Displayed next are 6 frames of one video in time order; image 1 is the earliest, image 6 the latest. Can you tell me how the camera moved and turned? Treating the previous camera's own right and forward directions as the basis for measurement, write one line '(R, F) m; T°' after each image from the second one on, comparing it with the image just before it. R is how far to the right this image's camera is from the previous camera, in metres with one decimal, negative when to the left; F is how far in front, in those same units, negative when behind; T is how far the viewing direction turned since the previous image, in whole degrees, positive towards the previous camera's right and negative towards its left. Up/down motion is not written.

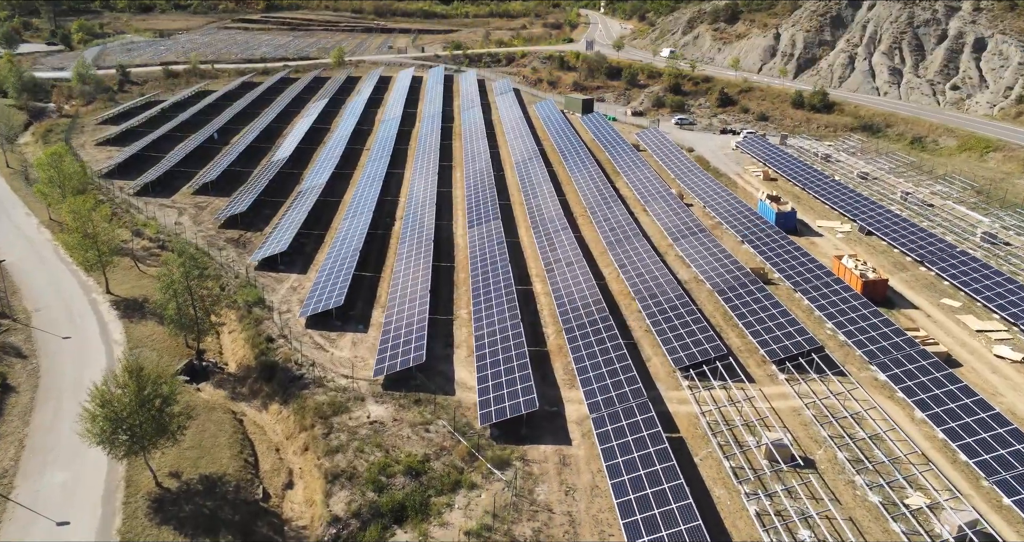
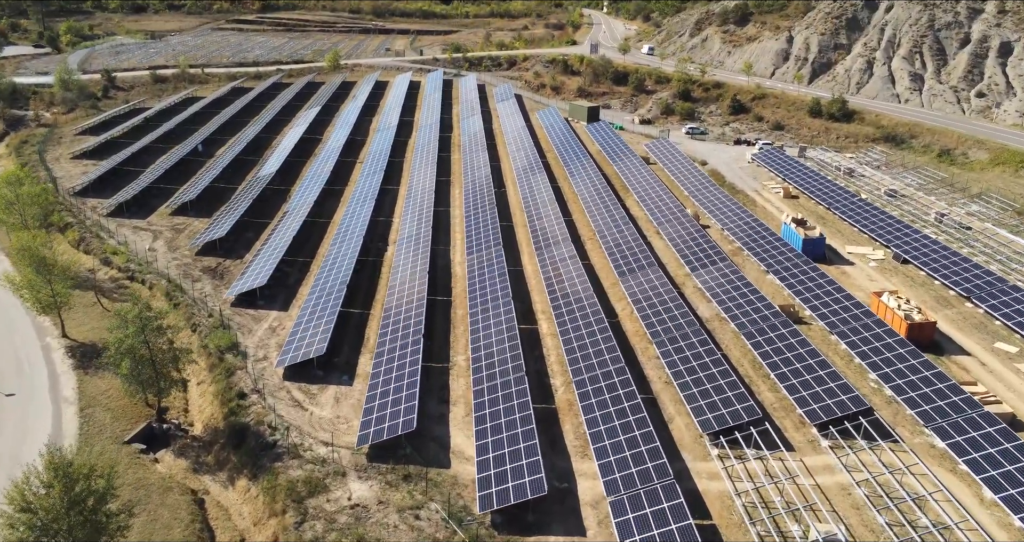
(-0.1, +4.3) m; 0°
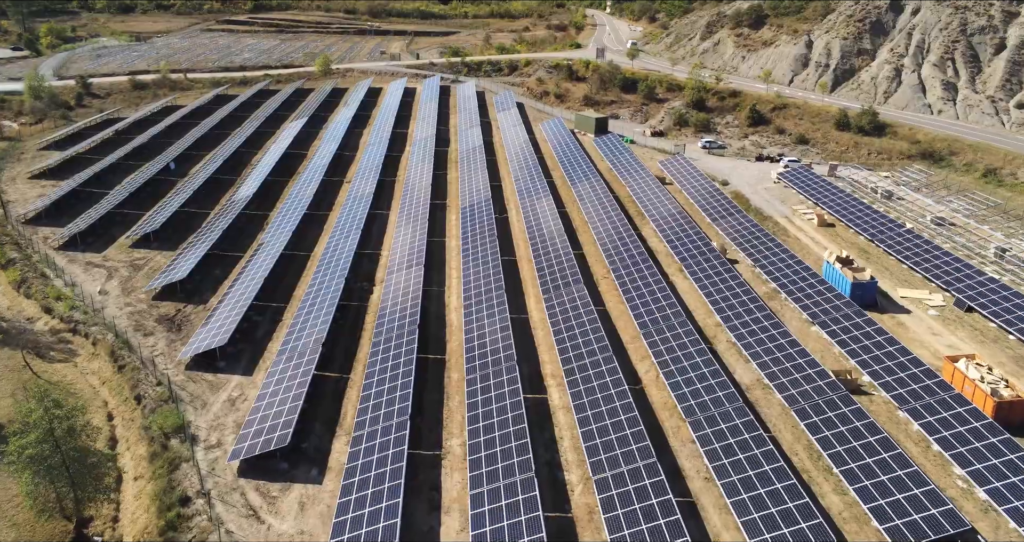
(-0.2, +6.2) m; 0°
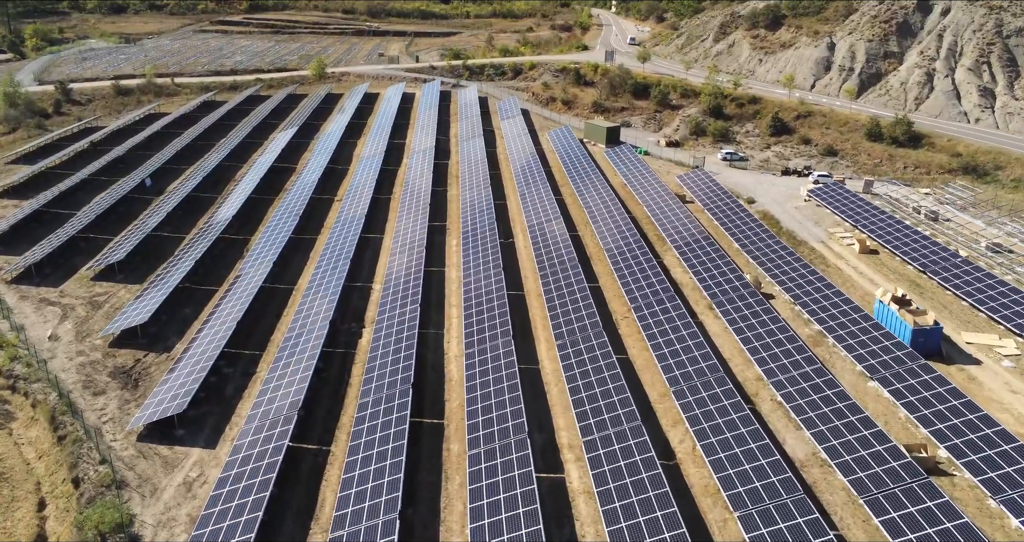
(-0.3, +5.4) m; 0°
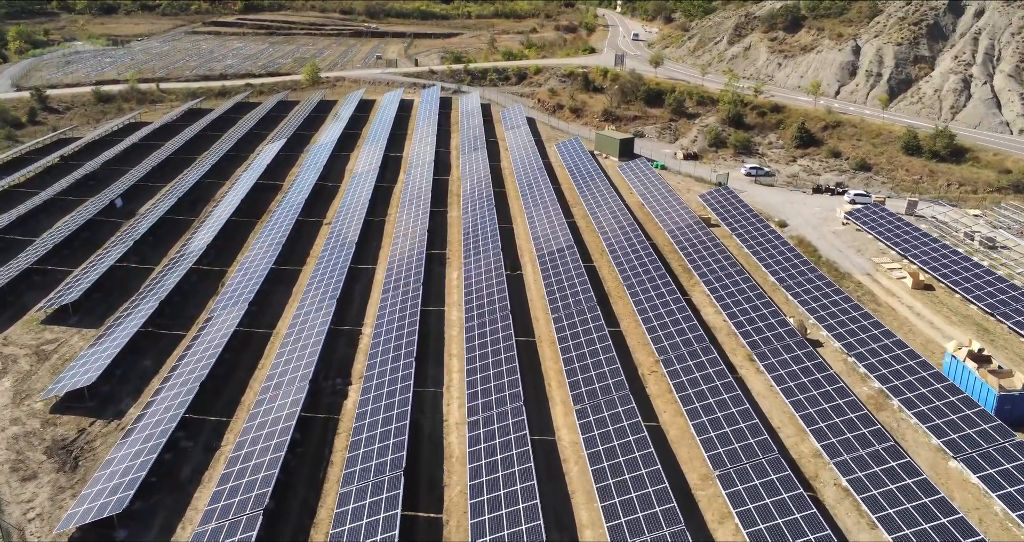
(-0.4, +5.5) m; 0°
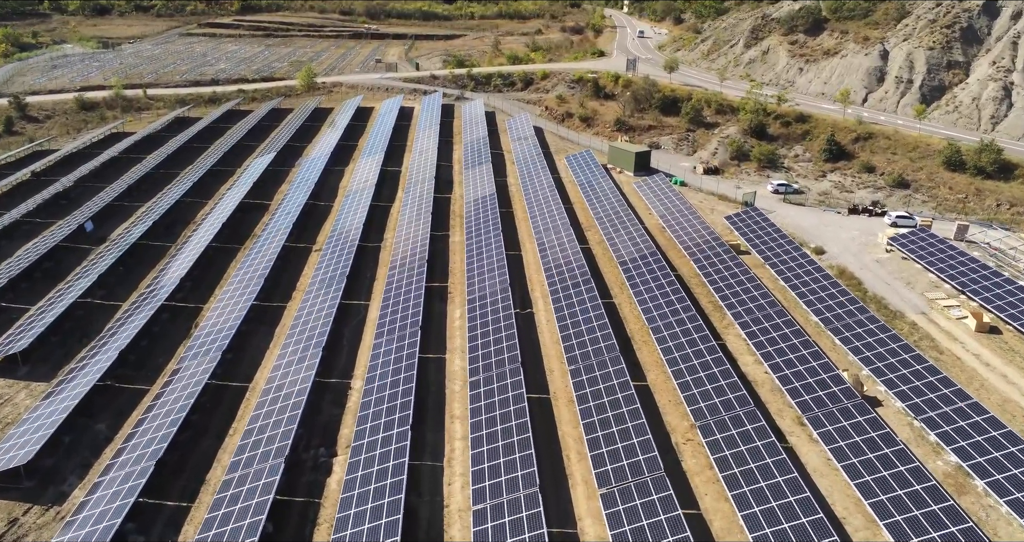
(-0.4, +4.9) m; 0°
